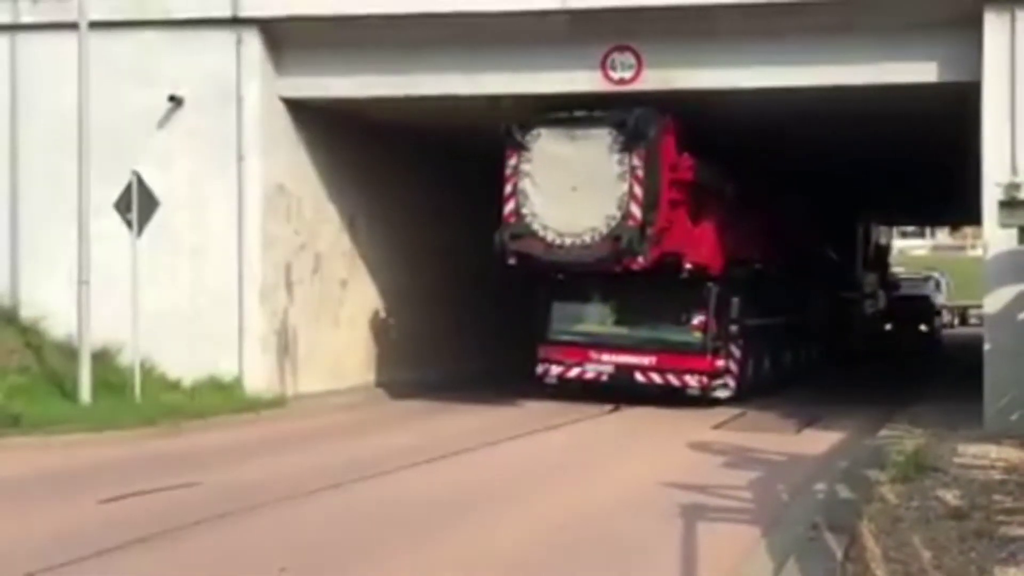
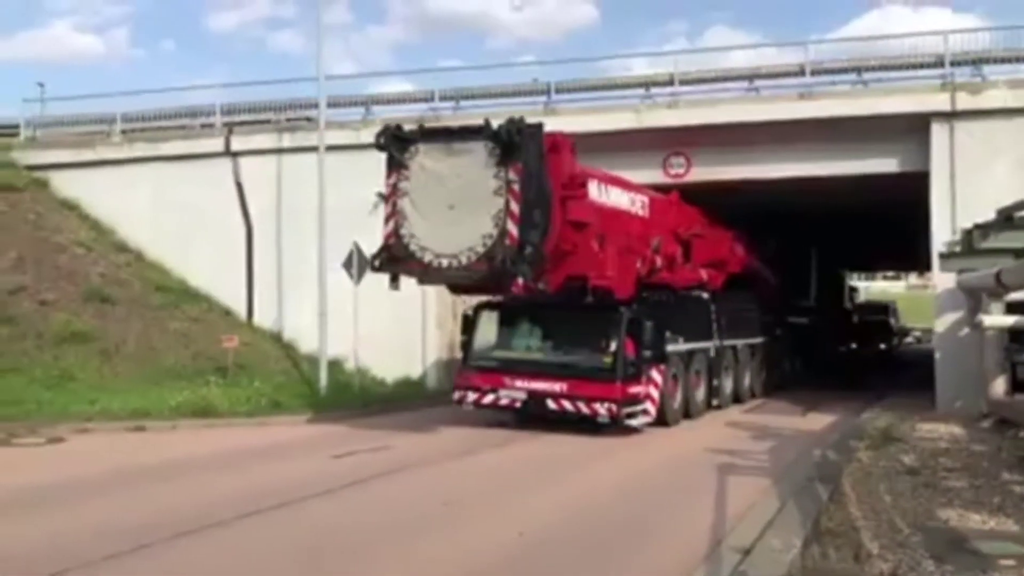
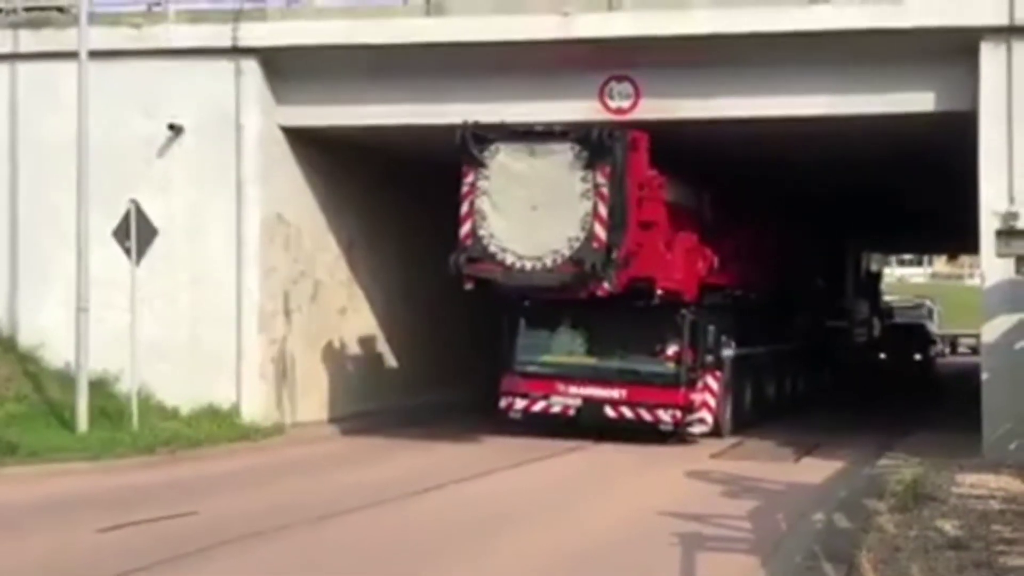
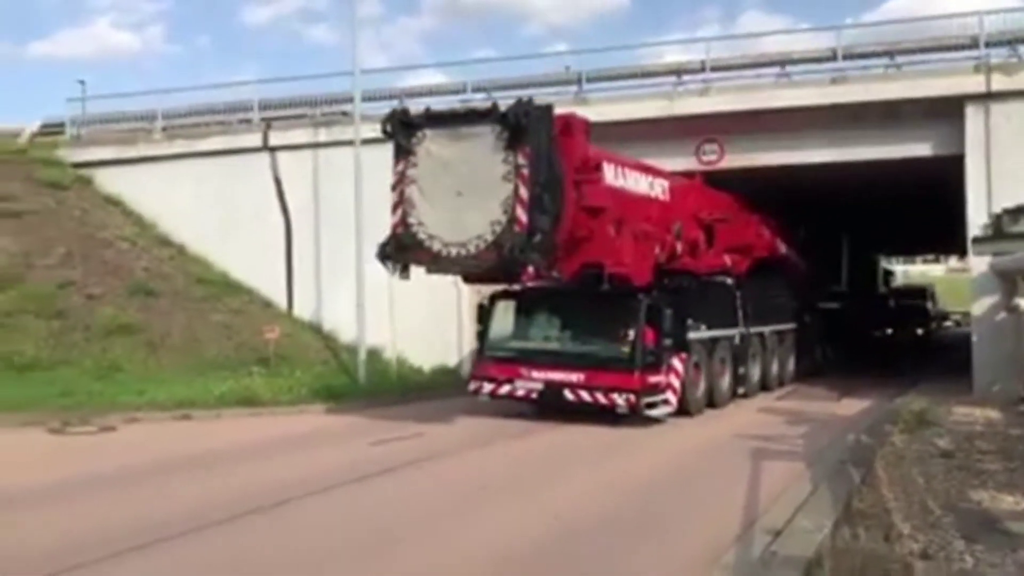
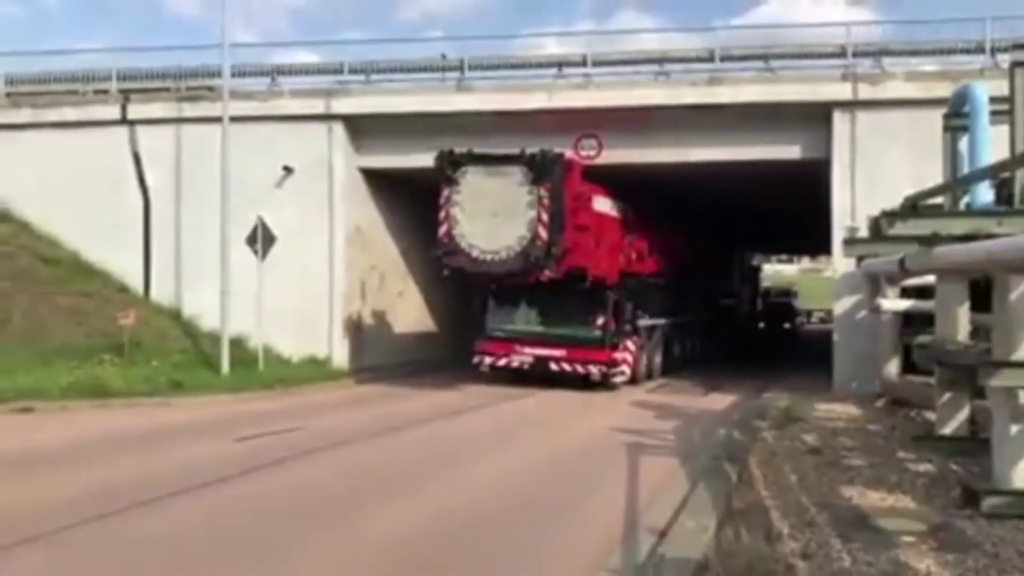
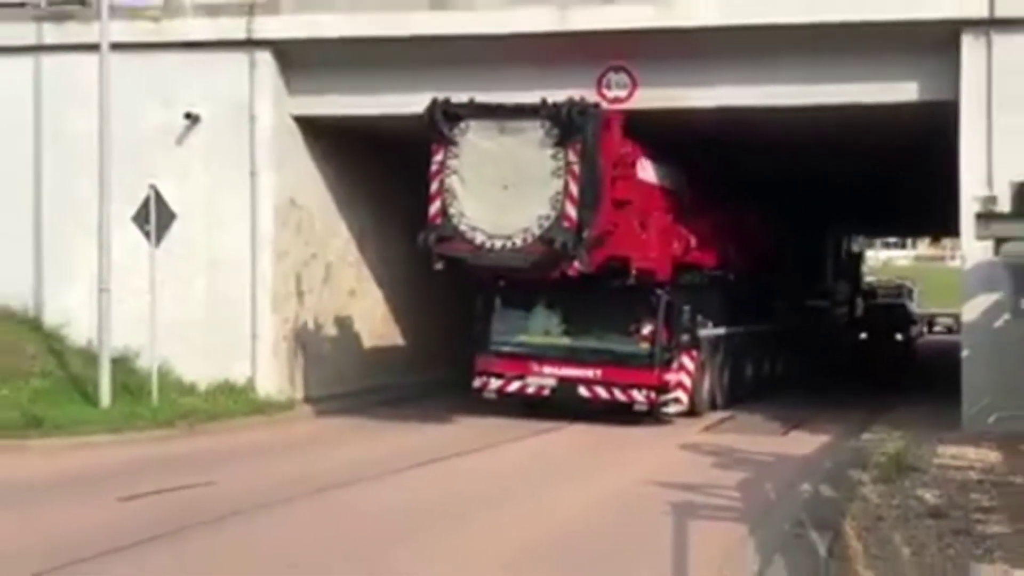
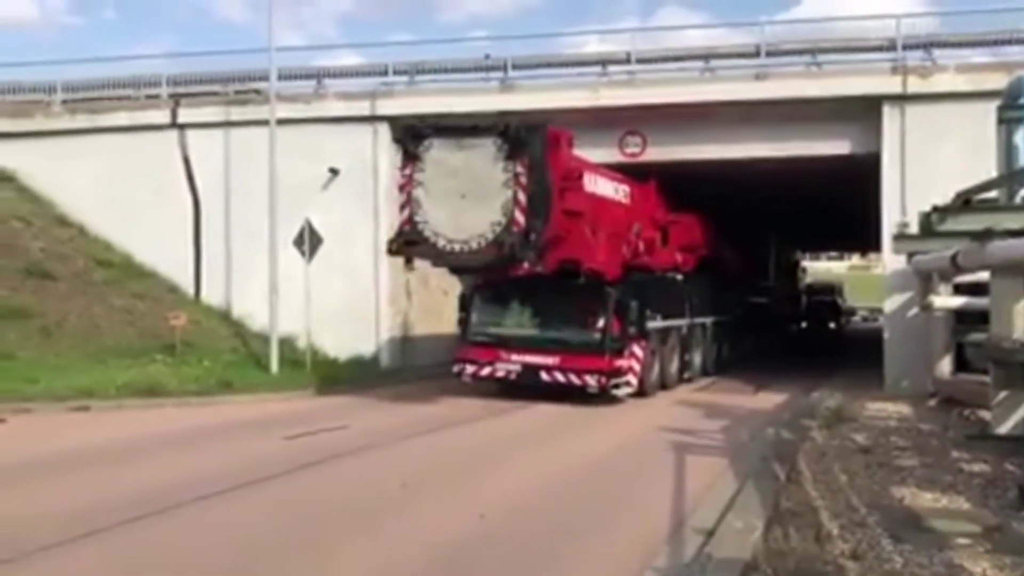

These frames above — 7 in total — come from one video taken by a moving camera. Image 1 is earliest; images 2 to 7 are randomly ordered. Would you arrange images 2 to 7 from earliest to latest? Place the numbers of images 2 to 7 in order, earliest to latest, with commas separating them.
3, 6, 5, 7, 2, 4
